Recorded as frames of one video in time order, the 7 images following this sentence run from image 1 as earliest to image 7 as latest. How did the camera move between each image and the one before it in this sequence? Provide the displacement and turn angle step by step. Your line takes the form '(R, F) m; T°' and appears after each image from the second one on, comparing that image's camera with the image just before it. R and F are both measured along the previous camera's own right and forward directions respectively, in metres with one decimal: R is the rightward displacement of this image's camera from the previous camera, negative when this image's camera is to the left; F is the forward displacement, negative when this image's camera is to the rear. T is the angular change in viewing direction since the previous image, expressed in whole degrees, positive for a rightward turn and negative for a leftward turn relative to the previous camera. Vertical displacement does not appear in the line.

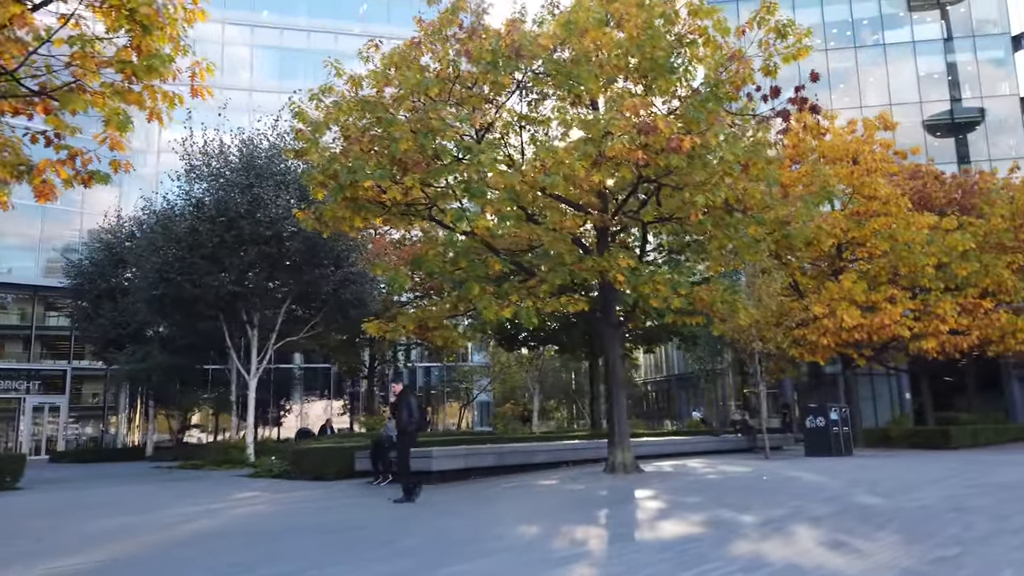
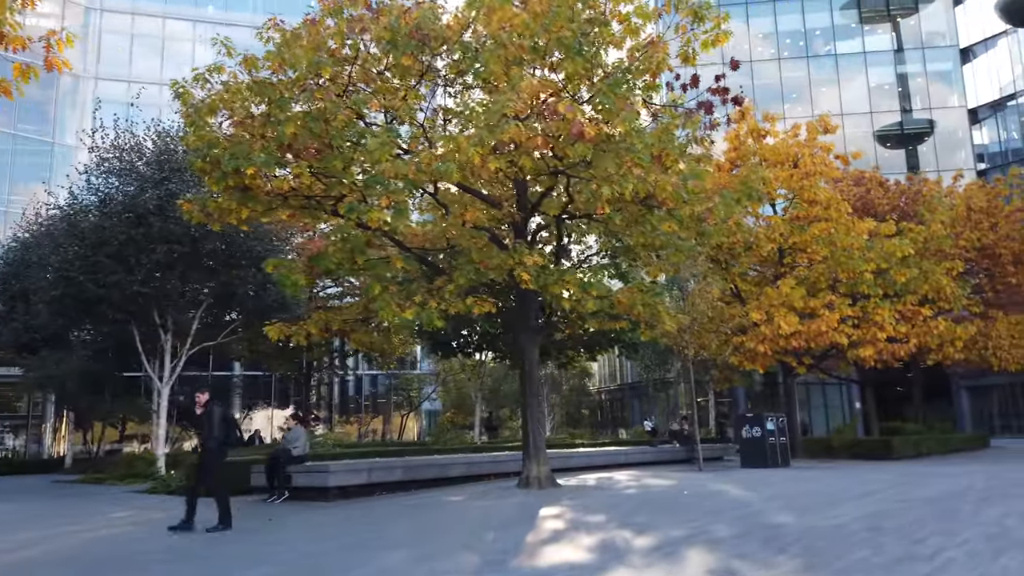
(+1.1, +1.0) m; +3°
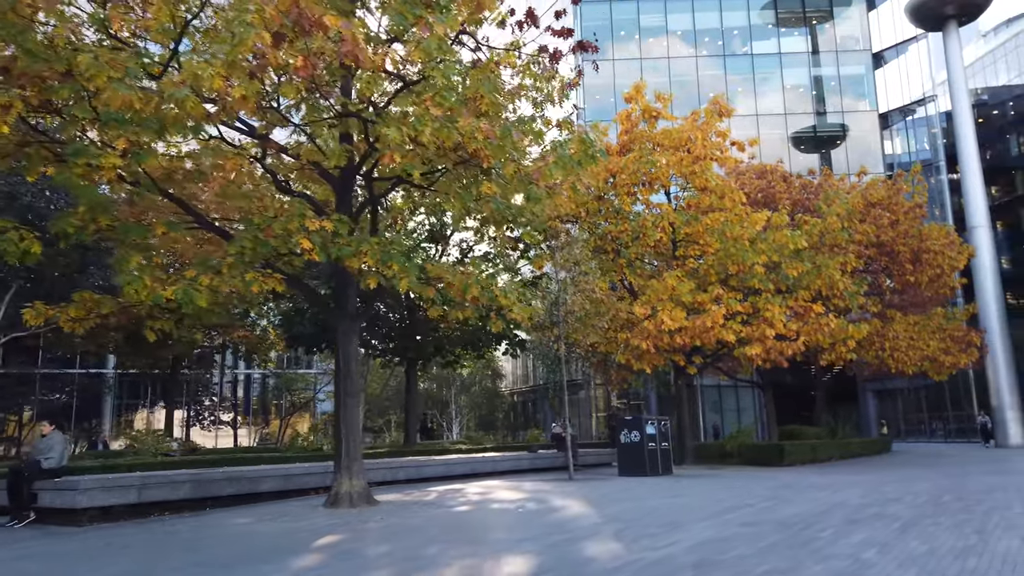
(+2.0, +2.2) m; +5°
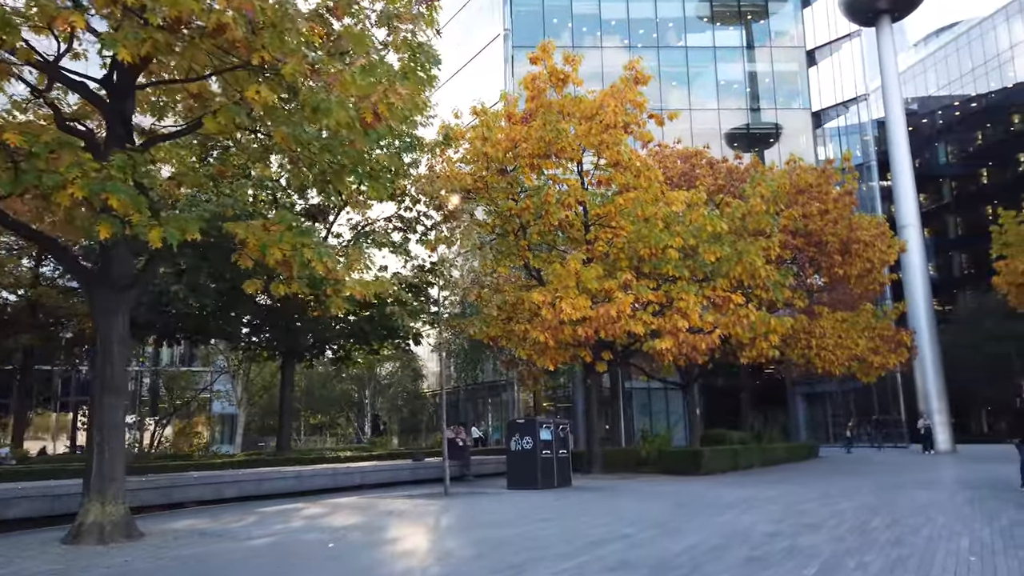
(+1.5, +2.7) m; +4°
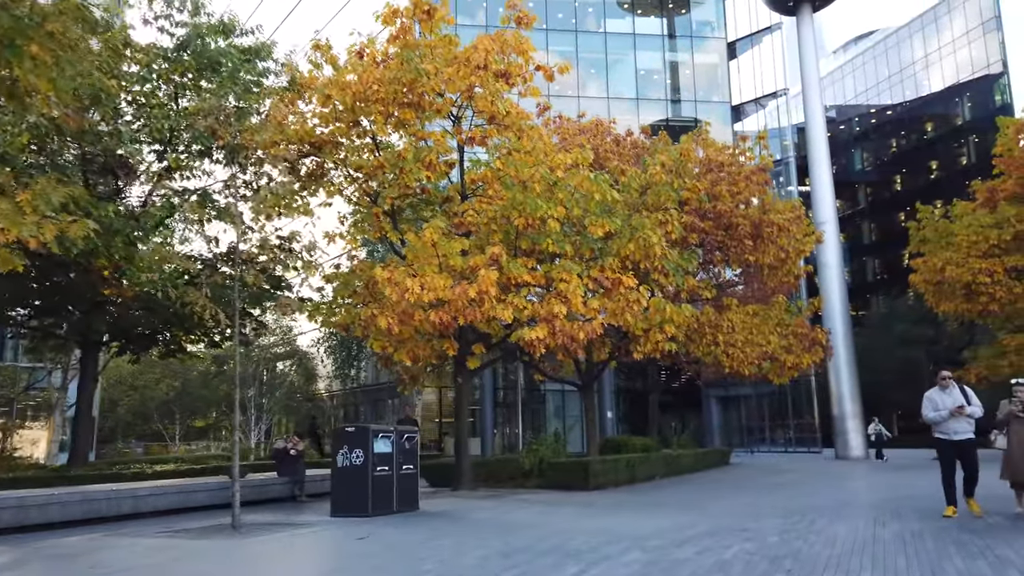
(+1.7, +3.3) m; +5°
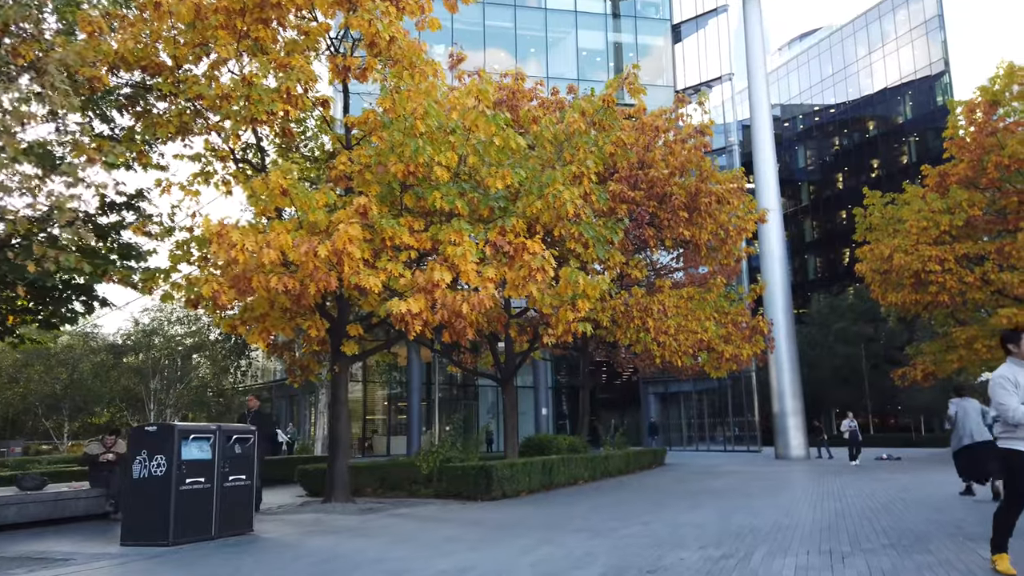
(+1.2, +2.8) m; +4°
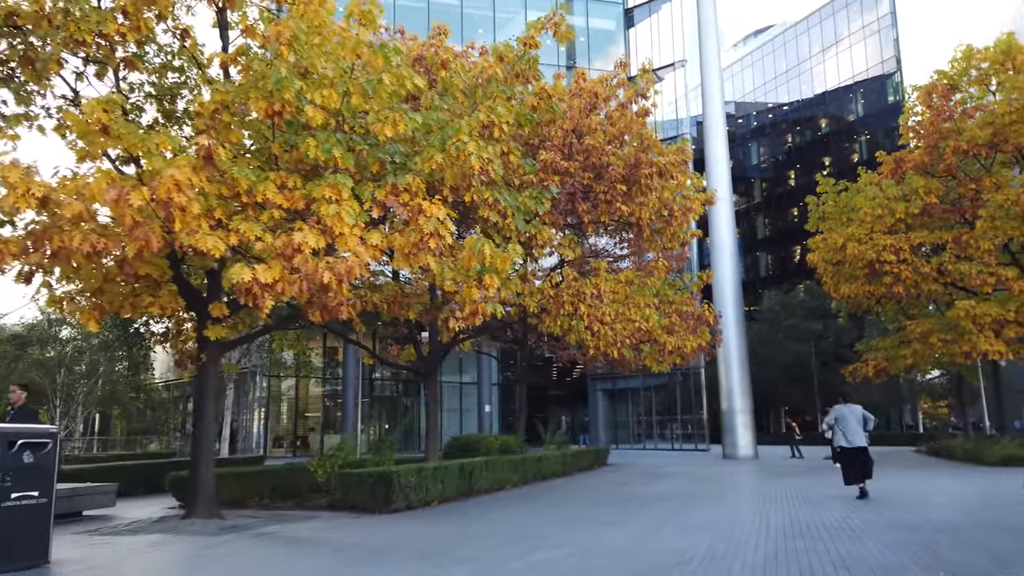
(+0.9, +2.1) m; +3°
